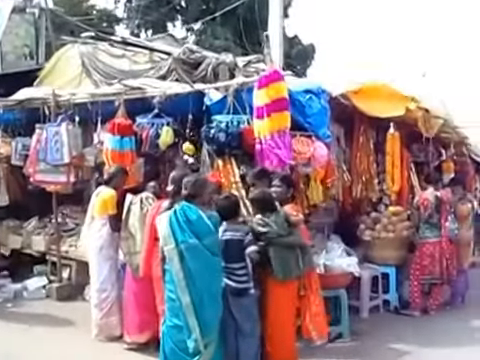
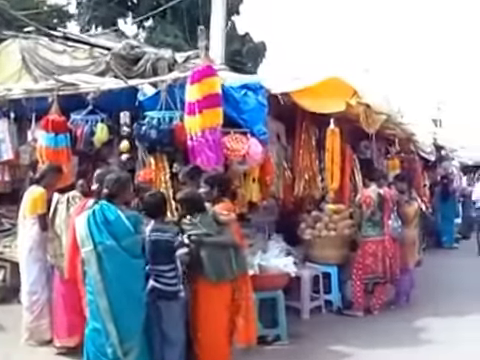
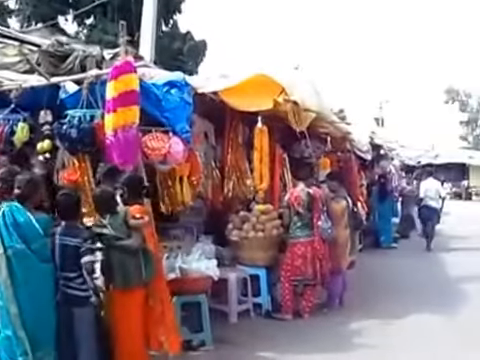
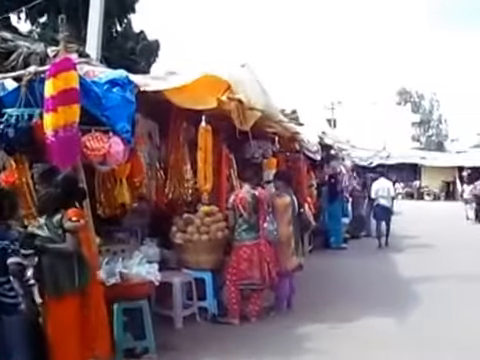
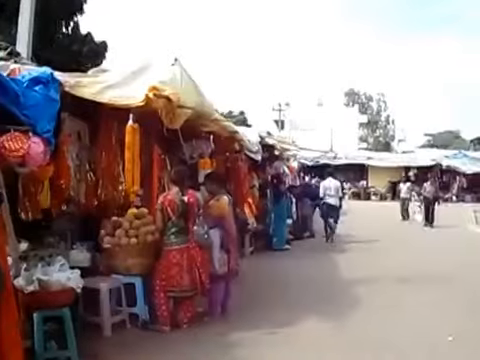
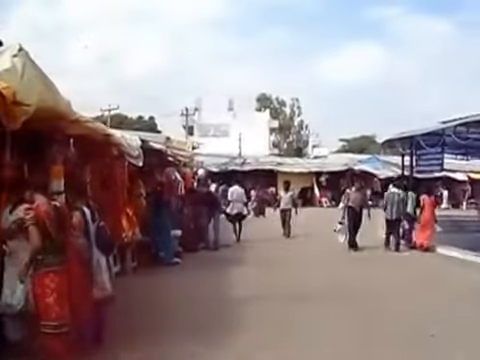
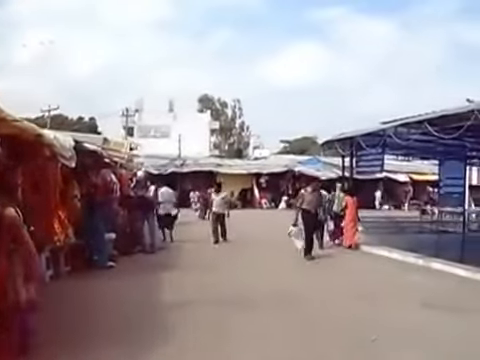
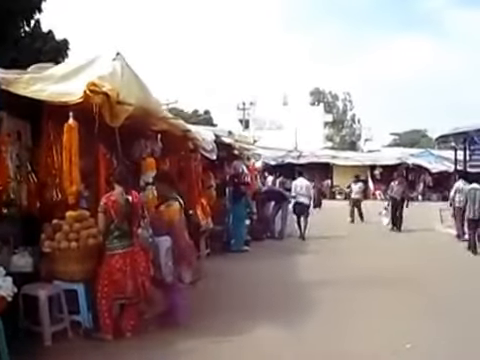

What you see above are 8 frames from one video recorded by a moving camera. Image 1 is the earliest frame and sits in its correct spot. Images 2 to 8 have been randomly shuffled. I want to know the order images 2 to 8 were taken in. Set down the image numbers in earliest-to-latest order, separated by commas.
2, 3, 4, 5, 8, 6, 7
